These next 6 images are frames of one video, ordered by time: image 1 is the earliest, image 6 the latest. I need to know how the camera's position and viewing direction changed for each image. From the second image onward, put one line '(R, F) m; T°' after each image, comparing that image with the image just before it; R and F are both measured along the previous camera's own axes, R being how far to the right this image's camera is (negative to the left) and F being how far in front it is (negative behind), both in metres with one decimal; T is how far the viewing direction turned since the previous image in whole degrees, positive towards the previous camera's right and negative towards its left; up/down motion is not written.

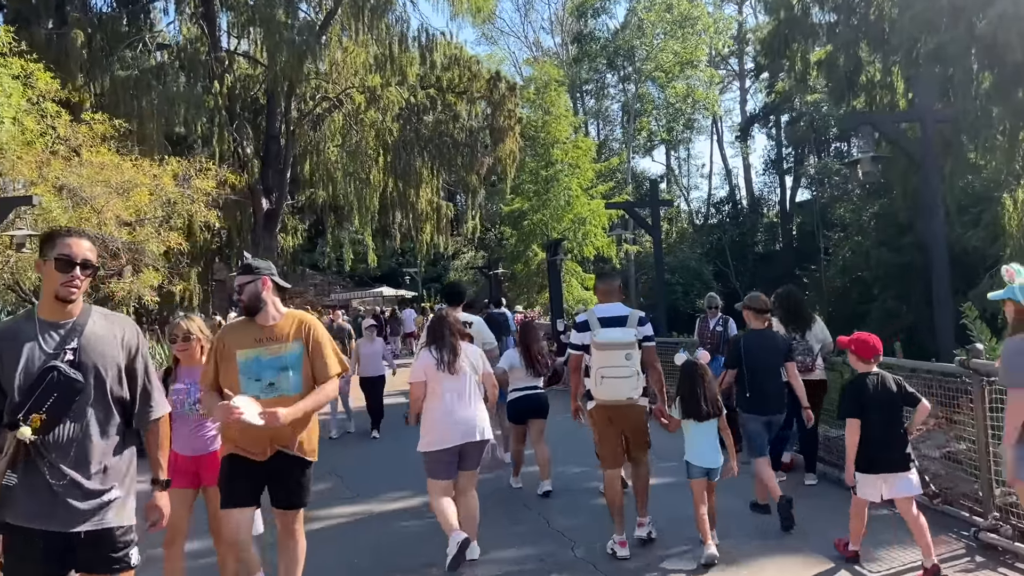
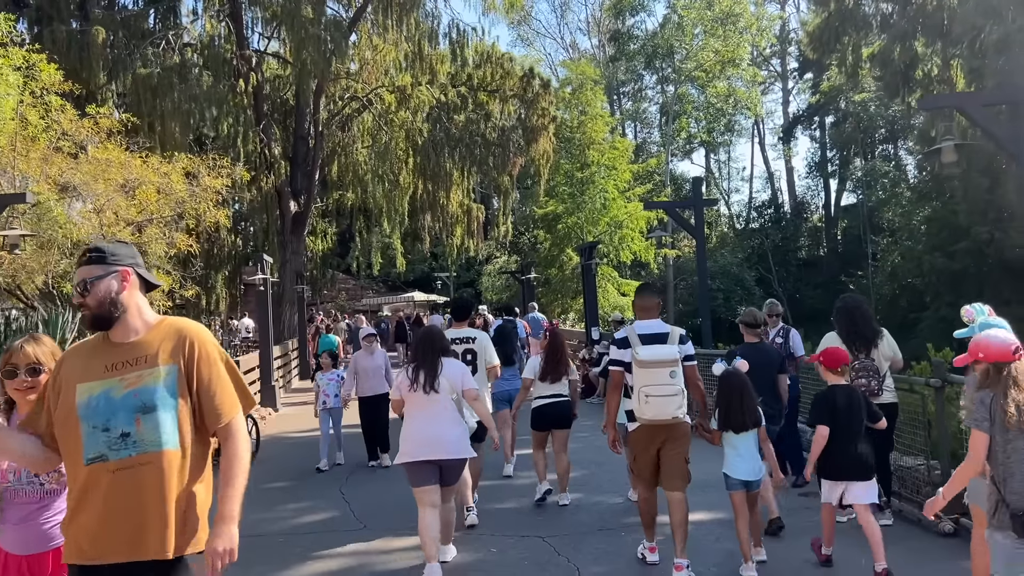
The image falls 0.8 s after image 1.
(+0.1, +0.8) m; -2°
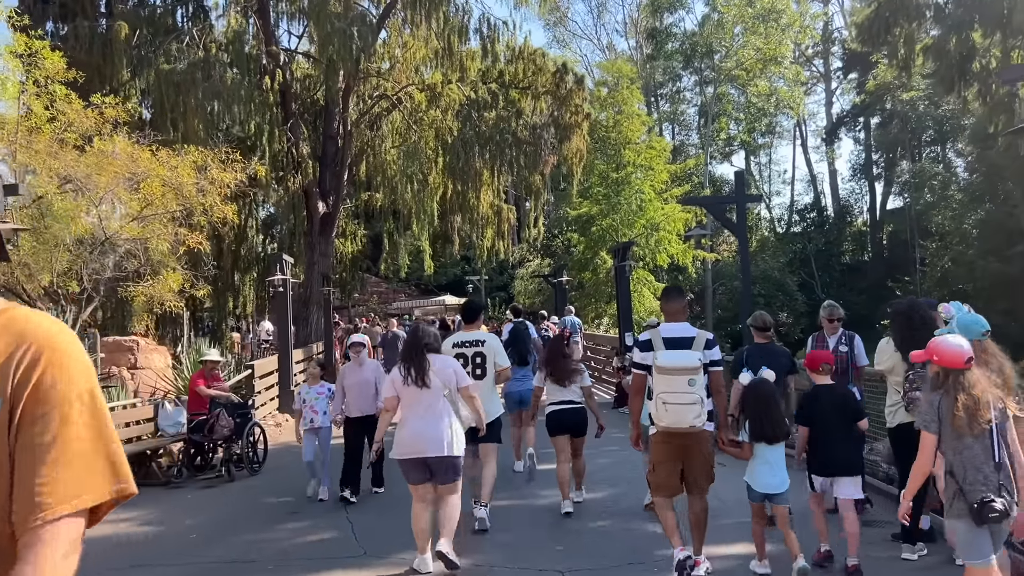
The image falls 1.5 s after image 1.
(+0.1, +0.7) m; -2°
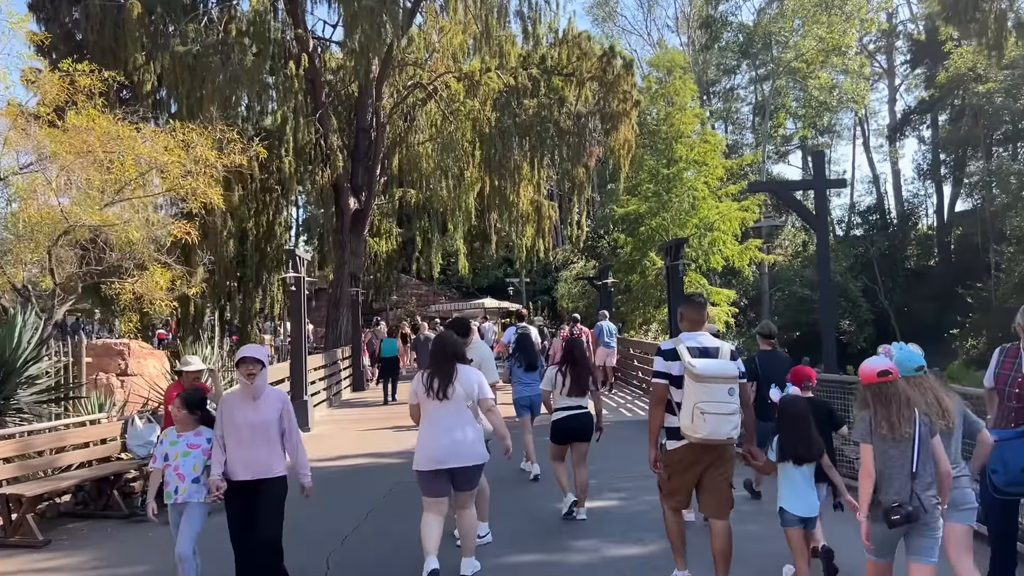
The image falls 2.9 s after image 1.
(+0.1, +1.5) m; -3°
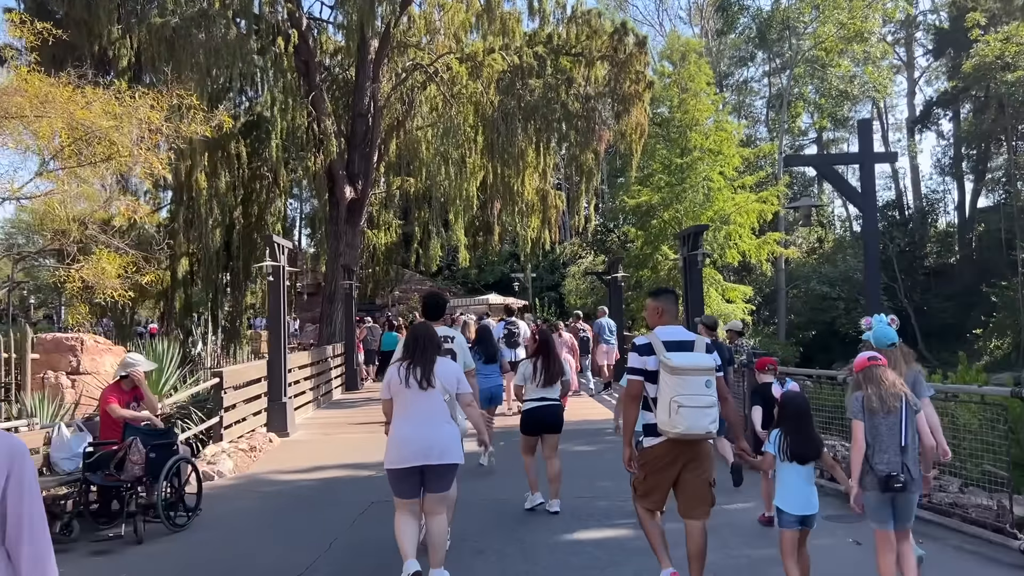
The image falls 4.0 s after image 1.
(+0.1, +1.2) m; -1°
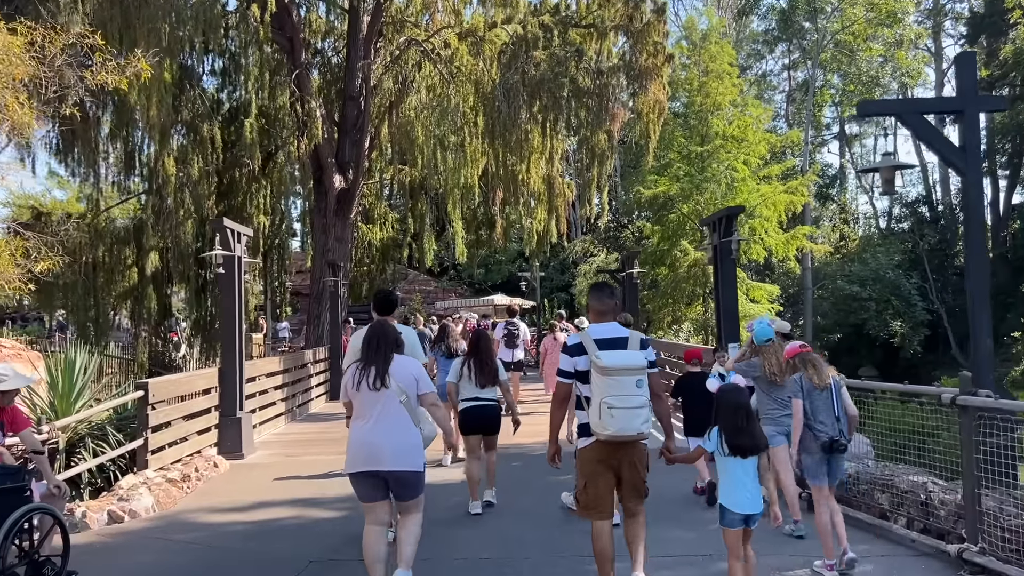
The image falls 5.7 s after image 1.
(+0.2, +1.8) m; -1°
